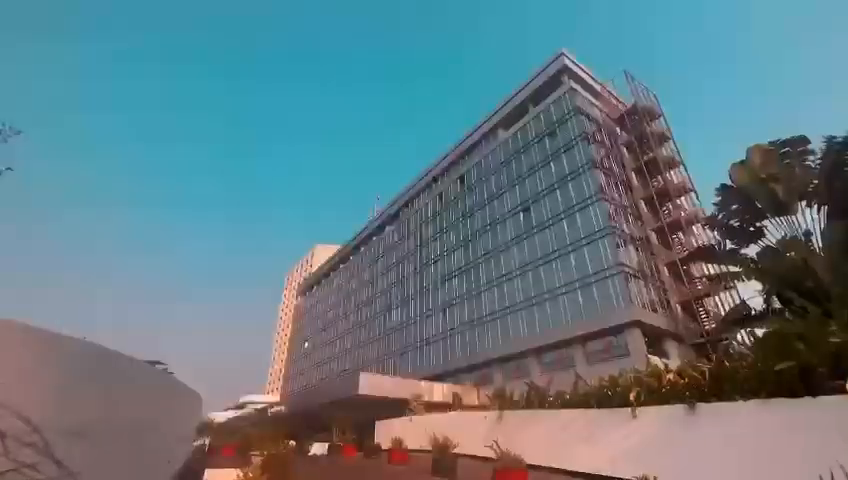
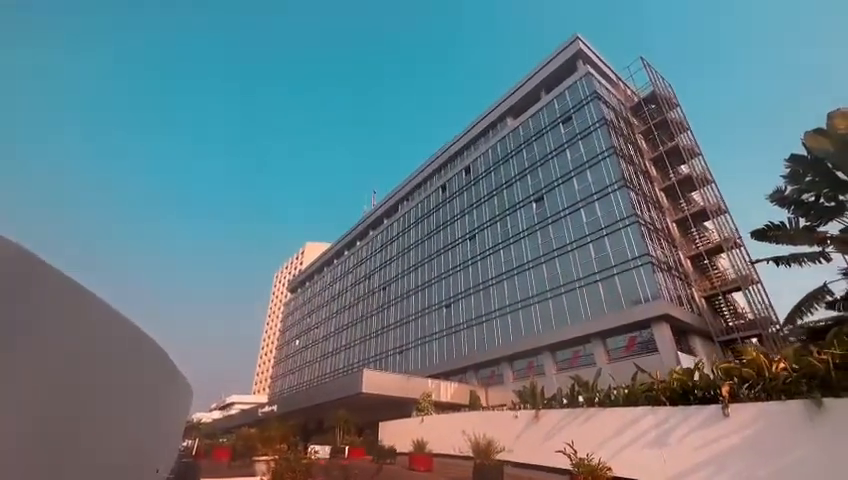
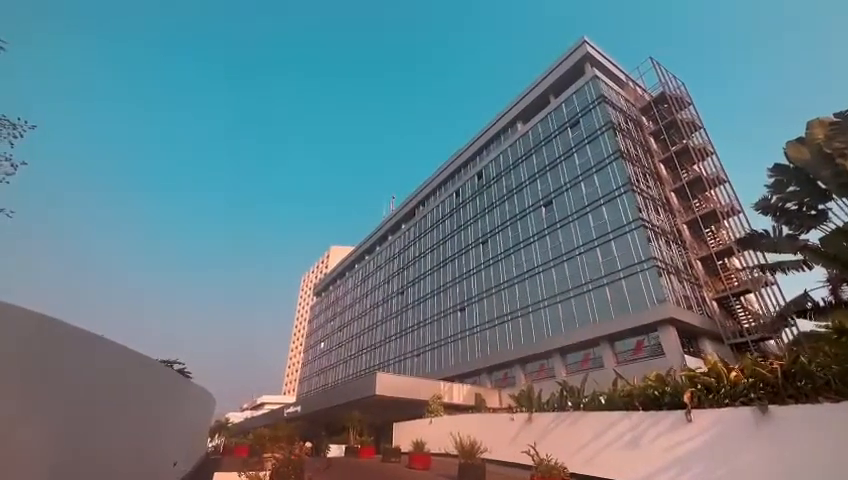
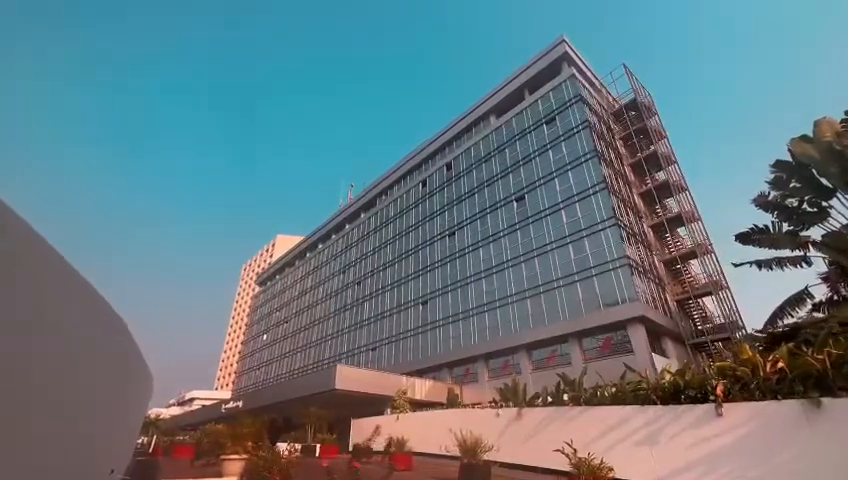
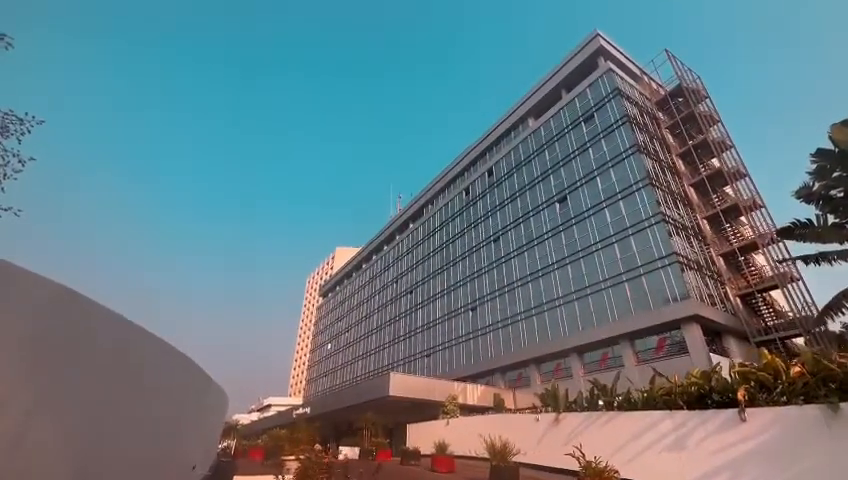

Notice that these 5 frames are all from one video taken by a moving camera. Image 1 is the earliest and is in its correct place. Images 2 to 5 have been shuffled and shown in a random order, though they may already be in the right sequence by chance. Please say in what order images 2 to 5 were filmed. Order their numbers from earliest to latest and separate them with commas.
3, 5, 2, 4
